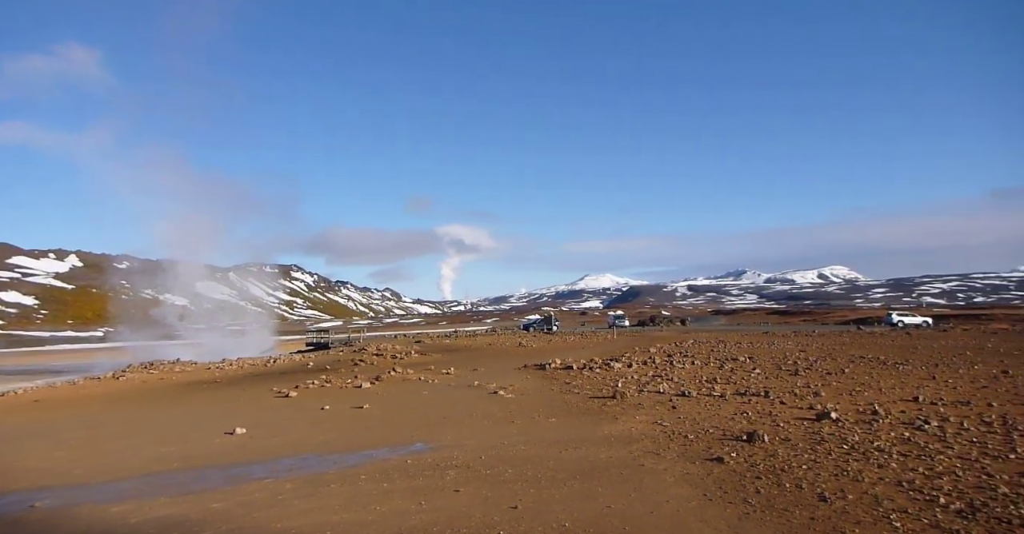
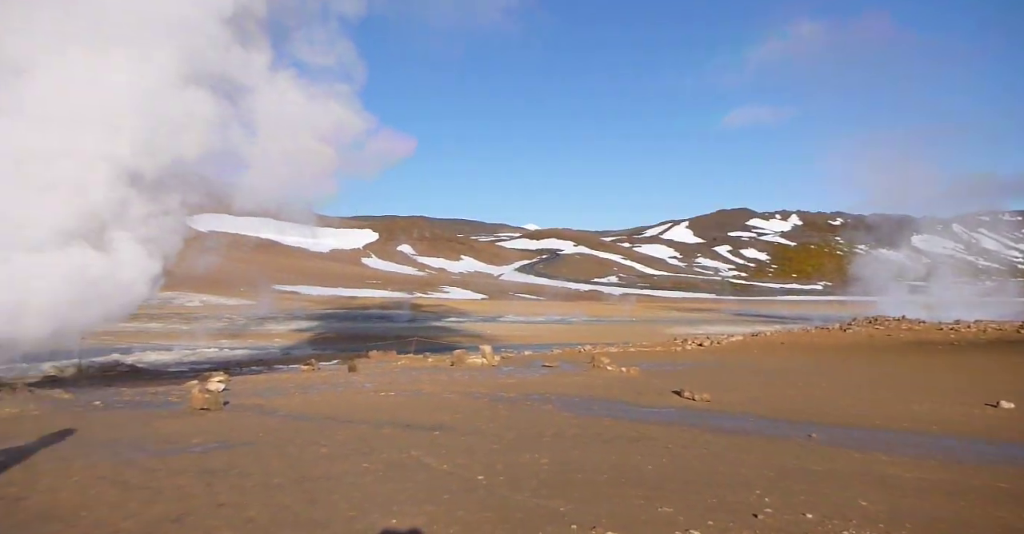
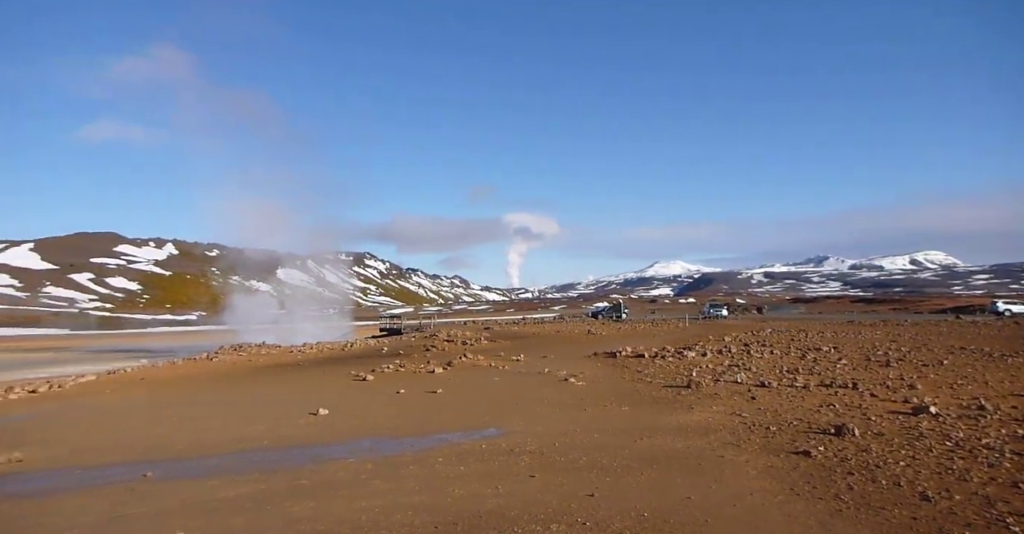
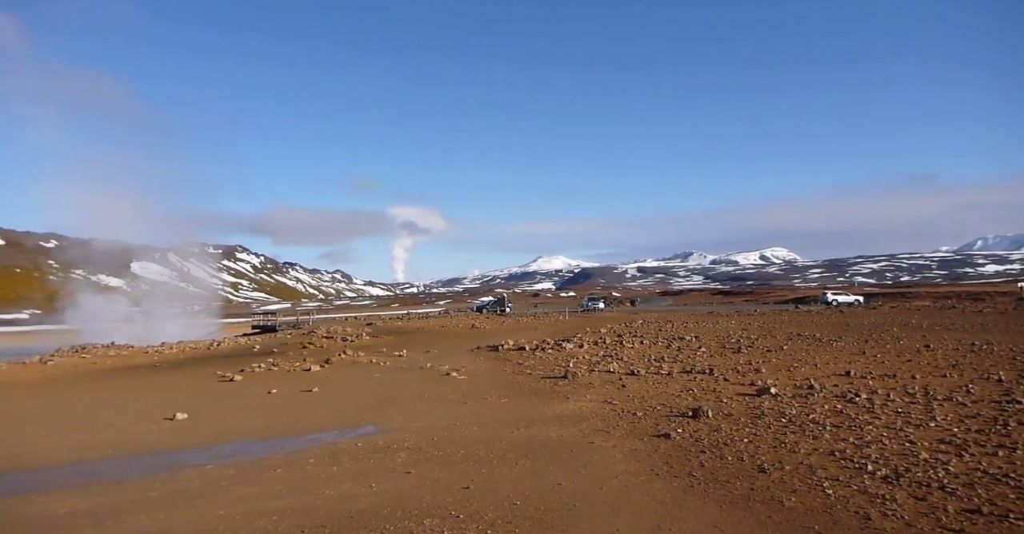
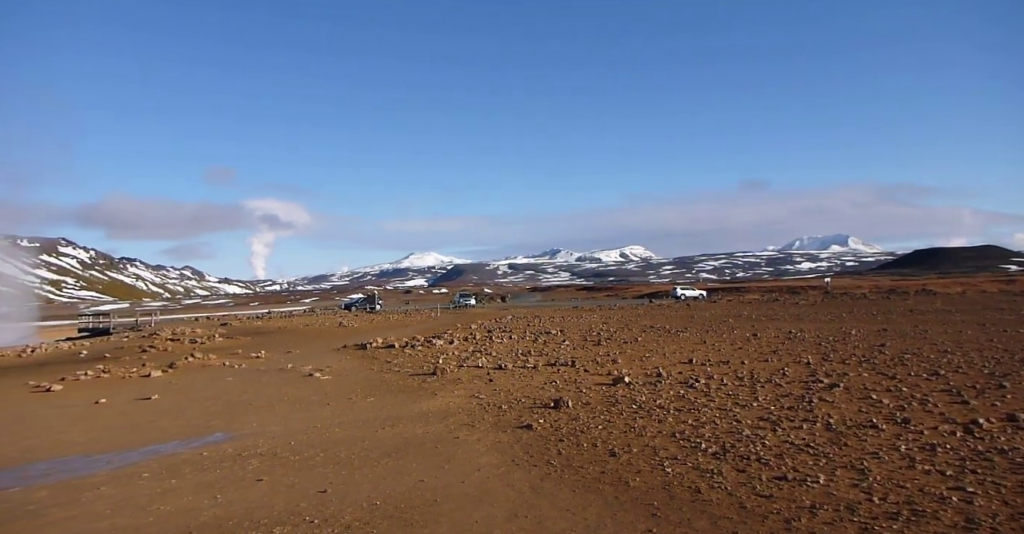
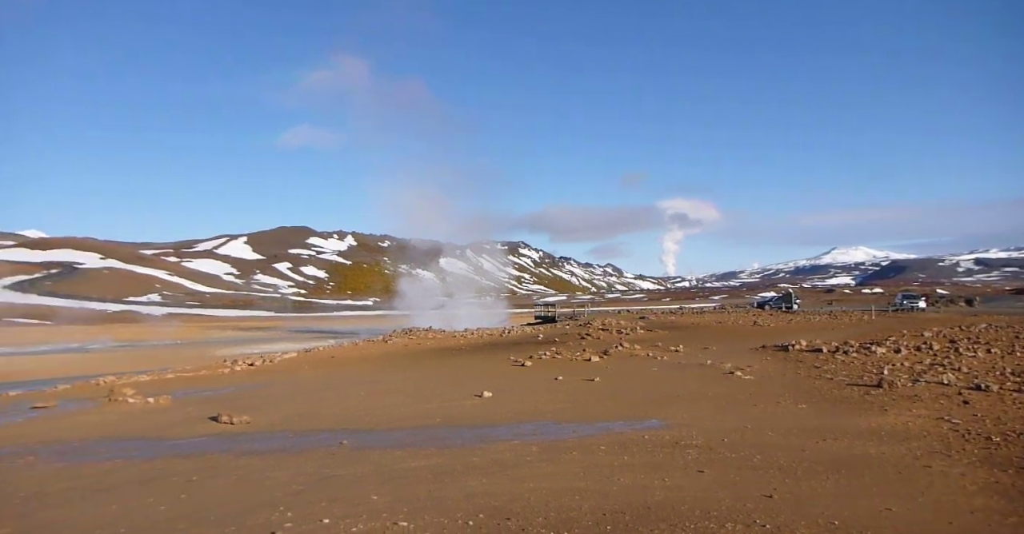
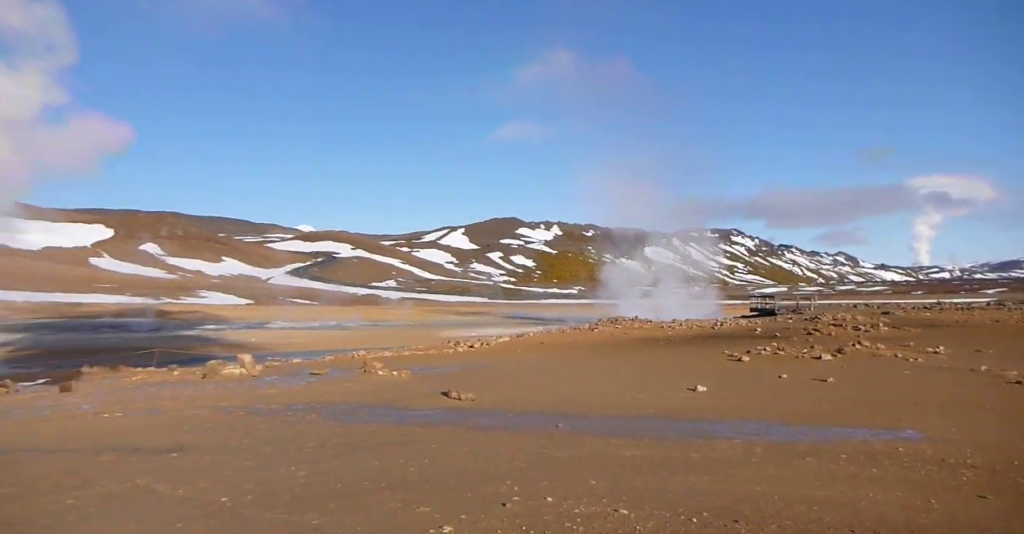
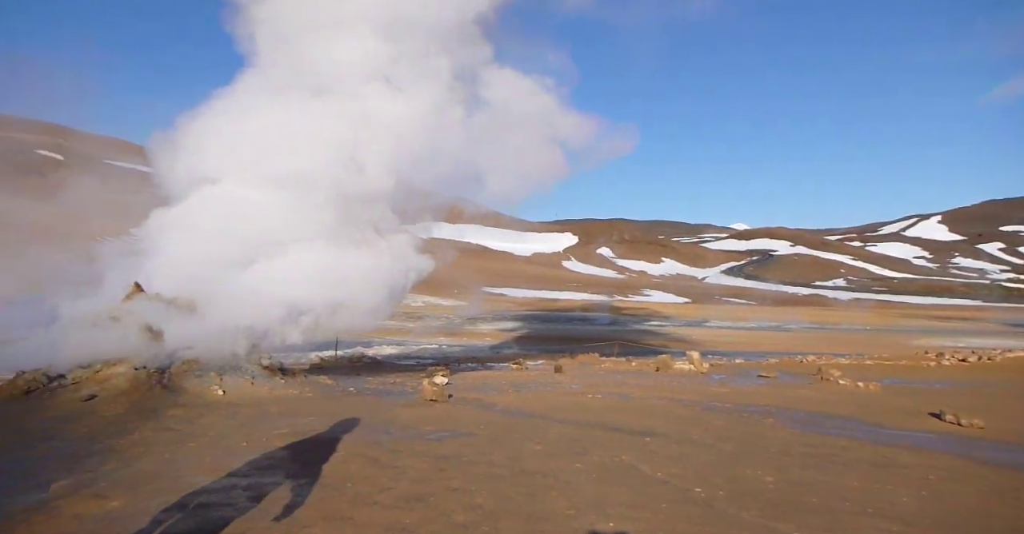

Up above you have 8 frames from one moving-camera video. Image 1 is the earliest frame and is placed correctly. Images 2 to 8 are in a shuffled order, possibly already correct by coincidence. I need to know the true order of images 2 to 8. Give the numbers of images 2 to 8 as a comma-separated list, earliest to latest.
5, 4, 3, 6, 7, 2, 8
